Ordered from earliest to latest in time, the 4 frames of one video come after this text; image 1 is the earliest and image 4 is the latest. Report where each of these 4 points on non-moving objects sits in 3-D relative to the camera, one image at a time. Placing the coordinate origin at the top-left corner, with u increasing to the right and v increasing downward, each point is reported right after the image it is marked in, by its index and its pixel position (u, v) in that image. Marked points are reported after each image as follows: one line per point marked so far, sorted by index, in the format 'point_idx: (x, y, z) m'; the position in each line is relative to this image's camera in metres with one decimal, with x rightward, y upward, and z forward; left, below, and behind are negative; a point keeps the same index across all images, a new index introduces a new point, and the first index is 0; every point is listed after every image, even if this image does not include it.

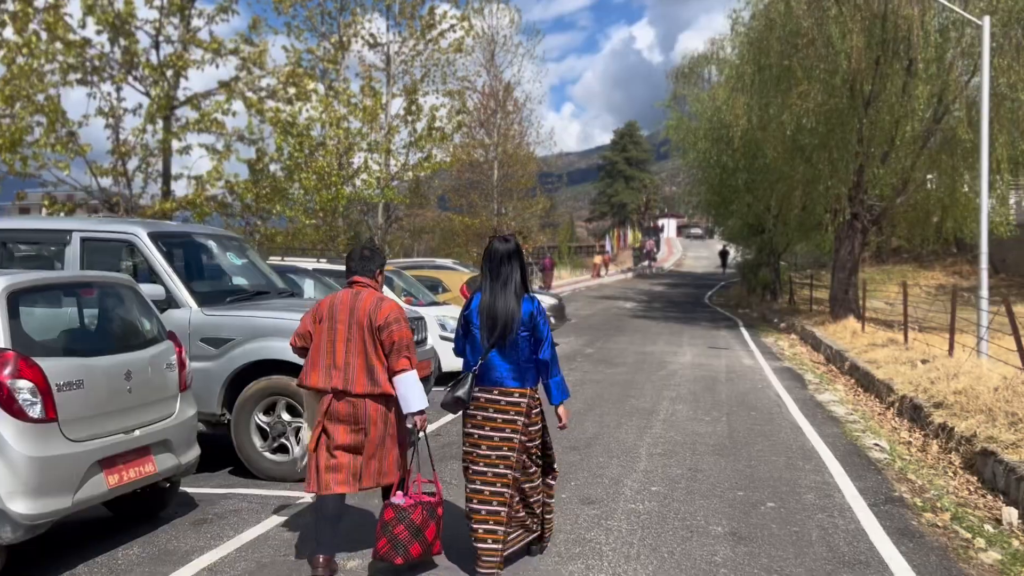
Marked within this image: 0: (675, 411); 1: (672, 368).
0: (+1.8, -1.4, +9.6) m
1: (+2.6, -1.3, +14.0) m
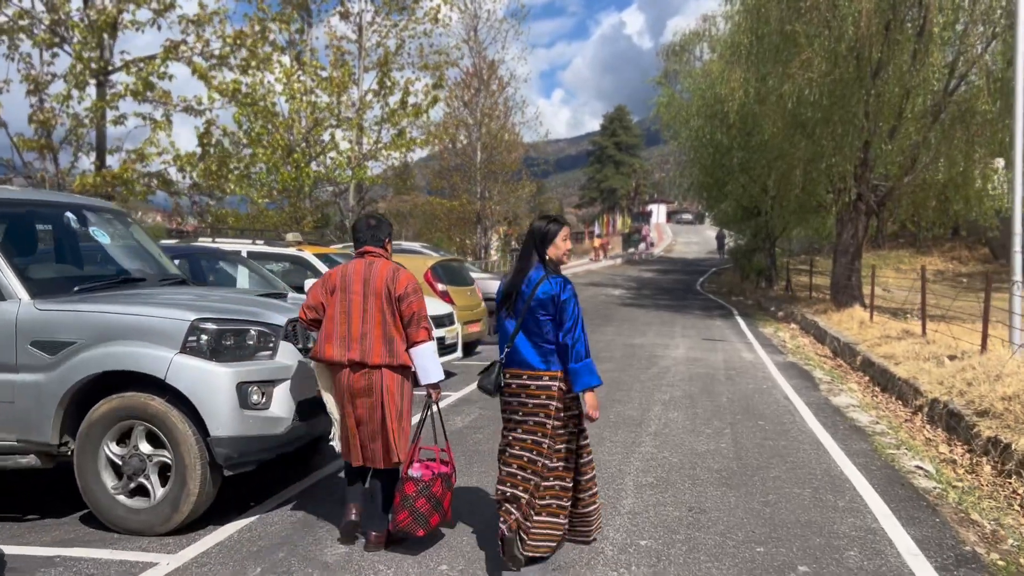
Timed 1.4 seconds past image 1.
0: (+1.5, -1.2, +8.0) m
1: (+2.2, -1.1, +12.4) m
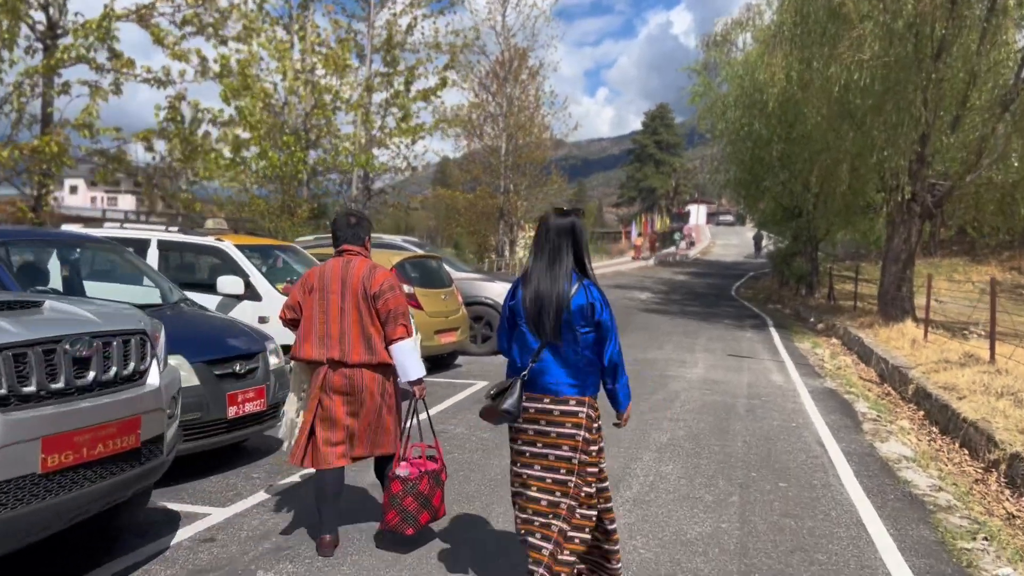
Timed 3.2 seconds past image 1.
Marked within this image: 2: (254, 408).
0: (+1.0, -1.3, +6.0) m
1: (+2.0, -1.2, +10.4) m
2: (-1.7, -0.8, +5.7) m
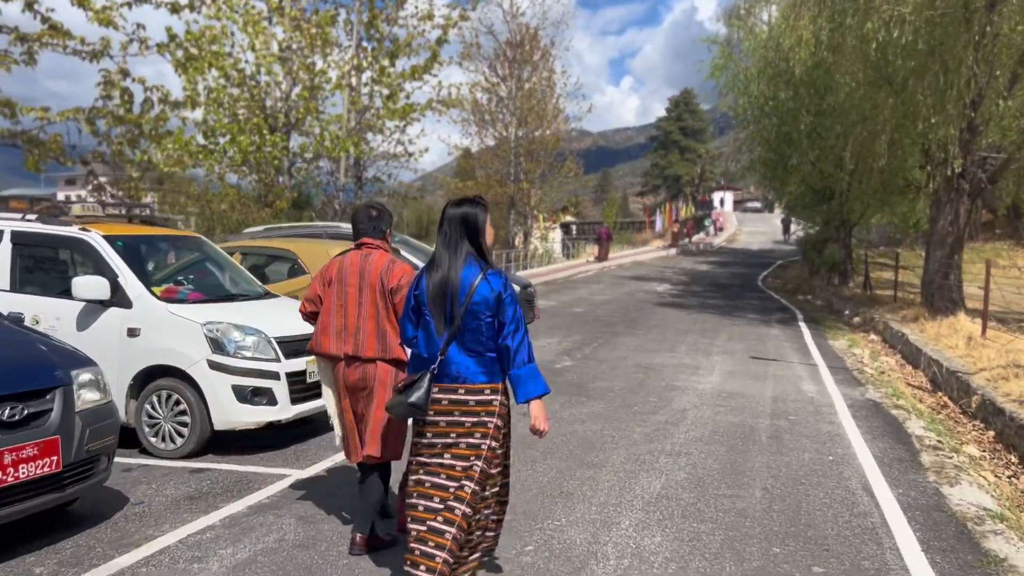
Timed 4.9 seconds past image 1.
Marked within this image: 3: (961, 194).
0: (+0.6, -1.3, +4.2) m
1: (+1.7, -1.1, +8.5) m
2: (-2.1, -0.8, +3.9) m
3: (+8.1, +1.7, +15.6) m
